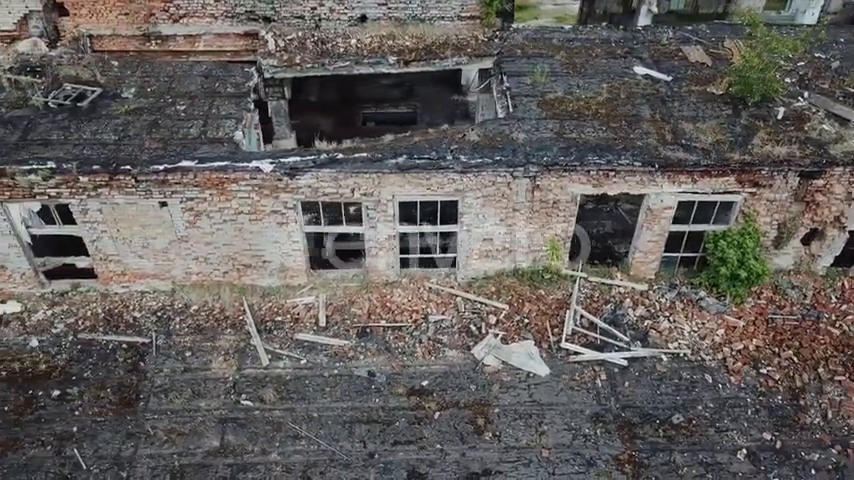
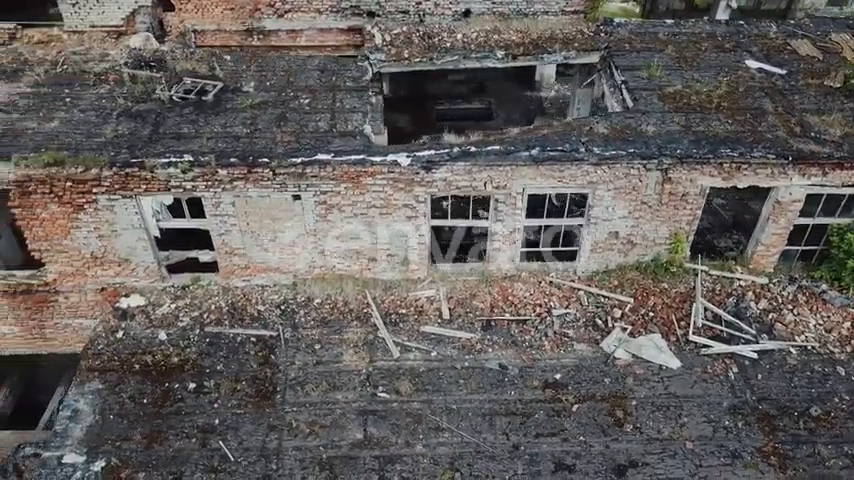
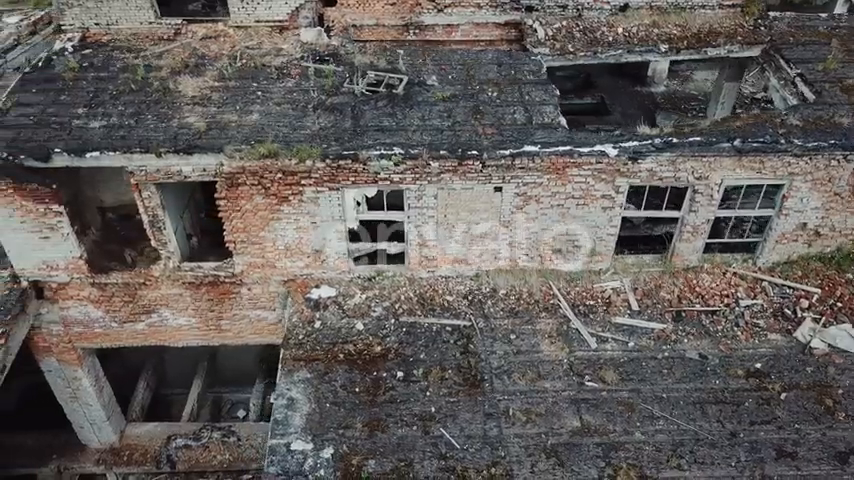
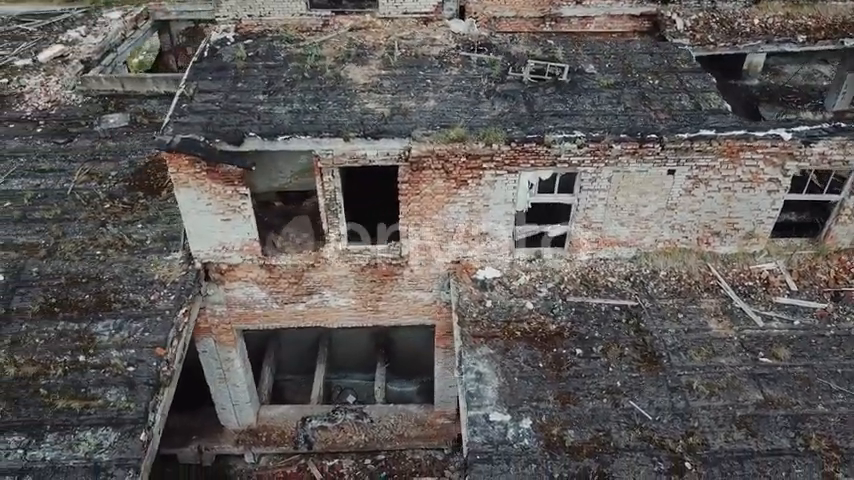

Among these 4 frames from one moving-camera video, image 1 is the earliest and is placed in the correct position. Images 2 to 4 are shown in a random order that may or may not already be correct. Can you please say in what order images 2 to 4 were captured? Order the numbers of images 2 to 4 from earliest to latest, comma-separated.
2, 3, 4
